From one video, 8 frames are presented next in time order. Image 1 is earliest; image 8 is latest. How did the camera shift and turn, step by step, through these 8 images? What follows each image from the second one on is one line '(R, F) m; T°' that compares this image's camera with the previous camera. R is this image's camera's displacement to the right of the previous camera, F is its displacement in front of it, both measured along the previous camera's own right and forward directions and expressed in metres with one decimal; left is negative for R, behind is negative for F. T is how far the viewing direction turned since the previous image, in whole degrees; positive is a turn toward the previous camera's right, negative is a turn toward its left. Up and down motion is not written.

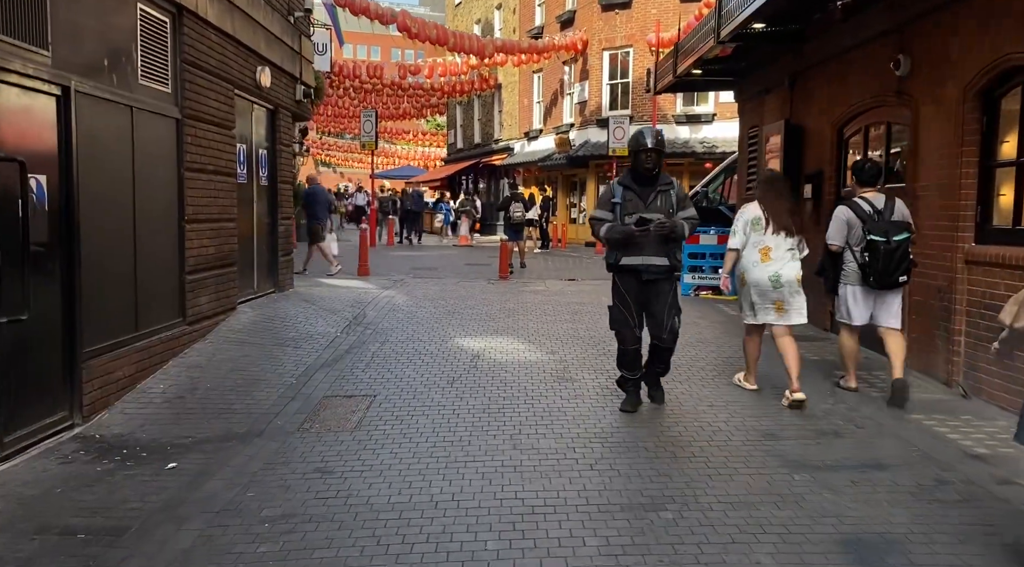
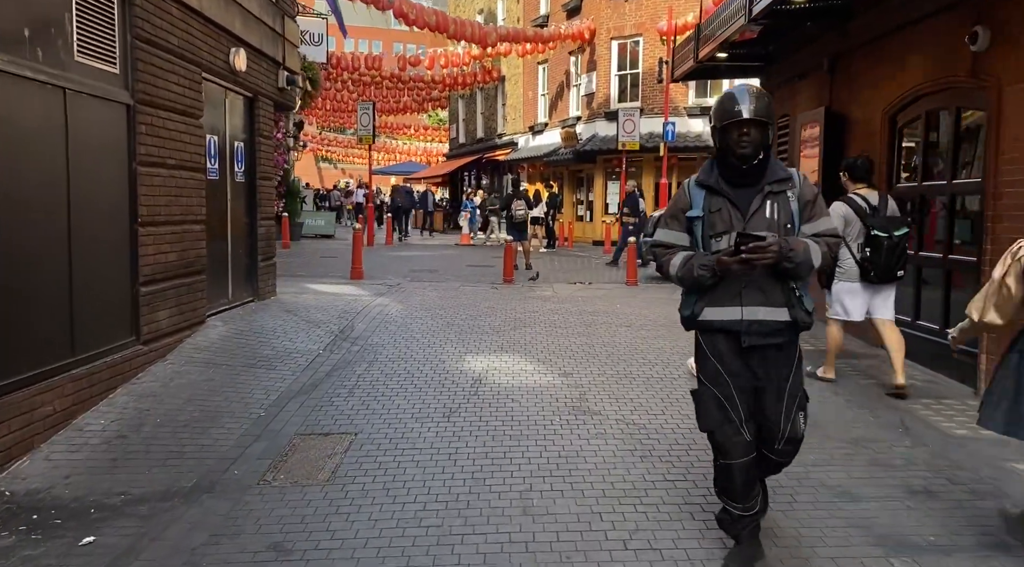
(0.0, +1.0) m; 0°
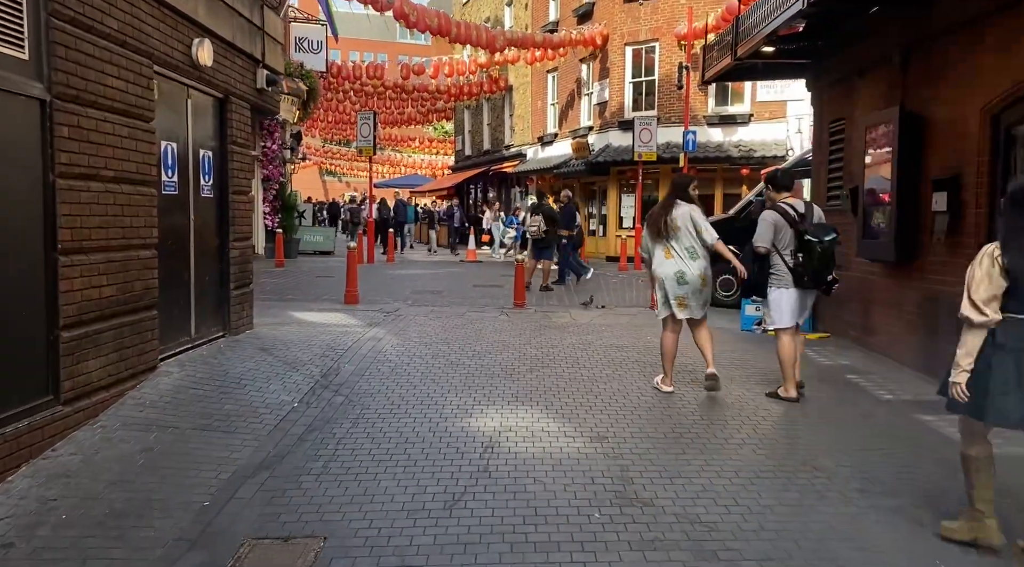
(-0.1, +1.3) m; 0°
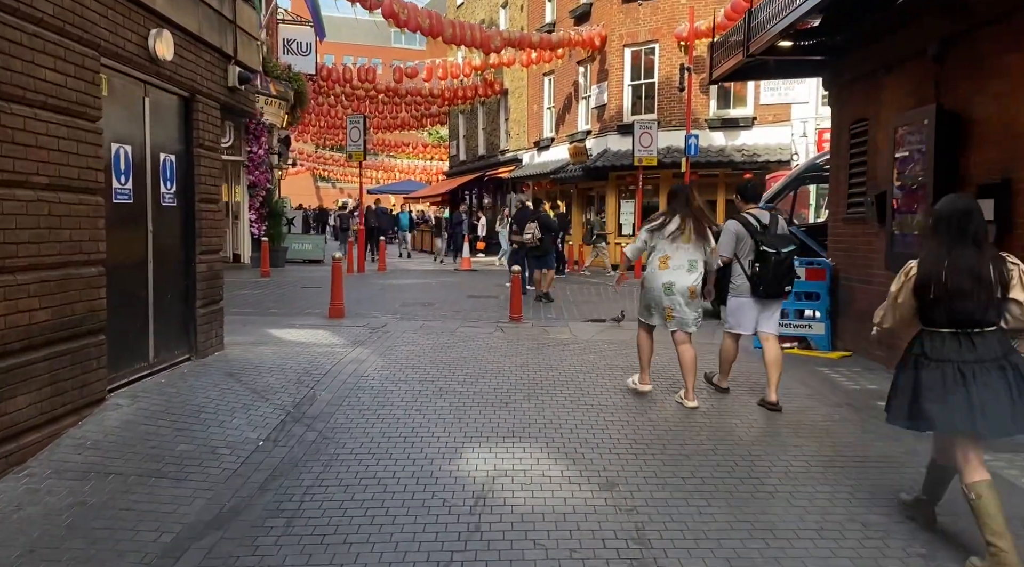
(0.0, +0.7) m; 0°
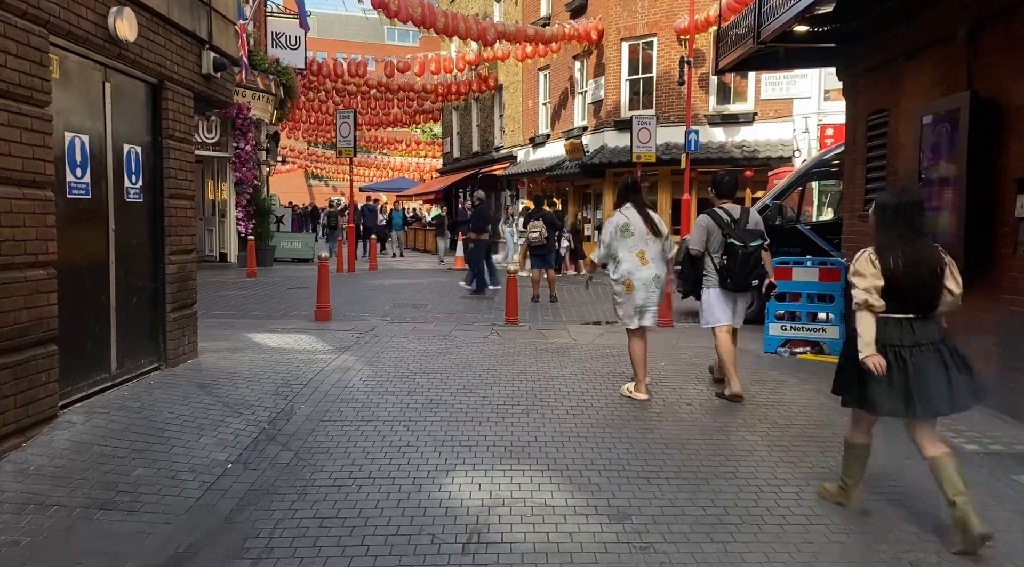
(0.0, +0.5) m; 0°
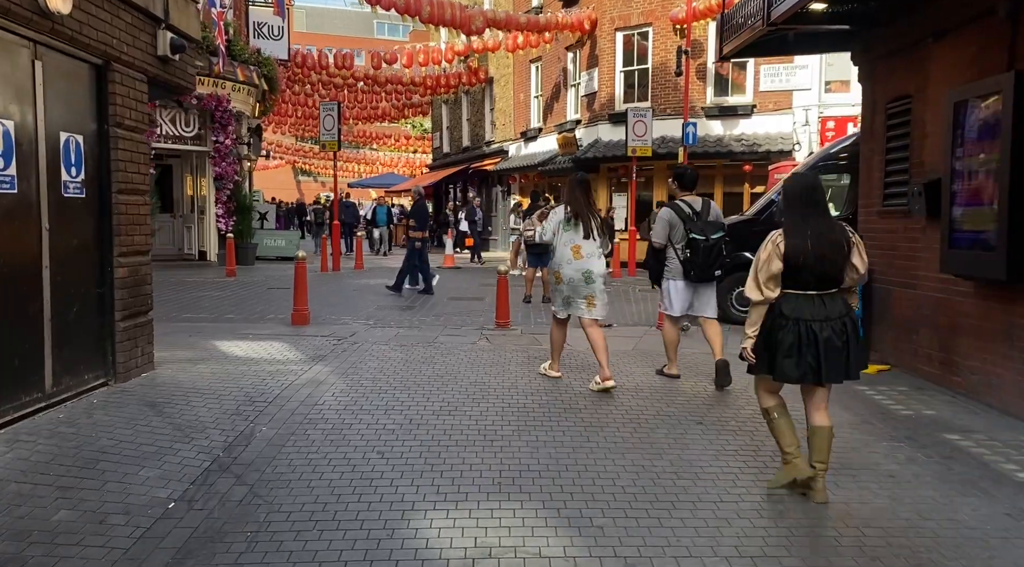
(0.0, +0.7) m; +1°
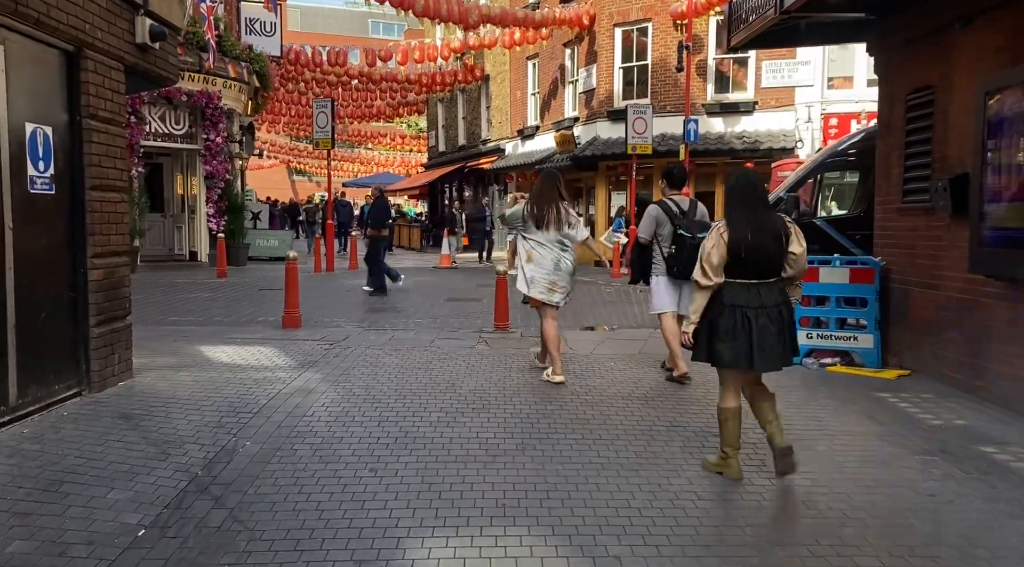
(0.0, +0.4) m; 0°
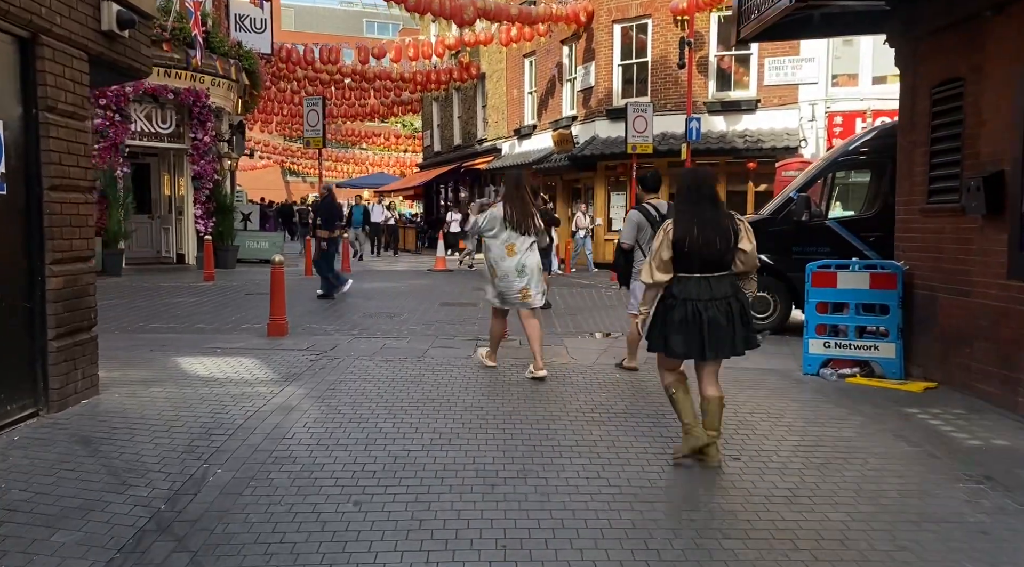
(0.0, +0.5) m; 0°
